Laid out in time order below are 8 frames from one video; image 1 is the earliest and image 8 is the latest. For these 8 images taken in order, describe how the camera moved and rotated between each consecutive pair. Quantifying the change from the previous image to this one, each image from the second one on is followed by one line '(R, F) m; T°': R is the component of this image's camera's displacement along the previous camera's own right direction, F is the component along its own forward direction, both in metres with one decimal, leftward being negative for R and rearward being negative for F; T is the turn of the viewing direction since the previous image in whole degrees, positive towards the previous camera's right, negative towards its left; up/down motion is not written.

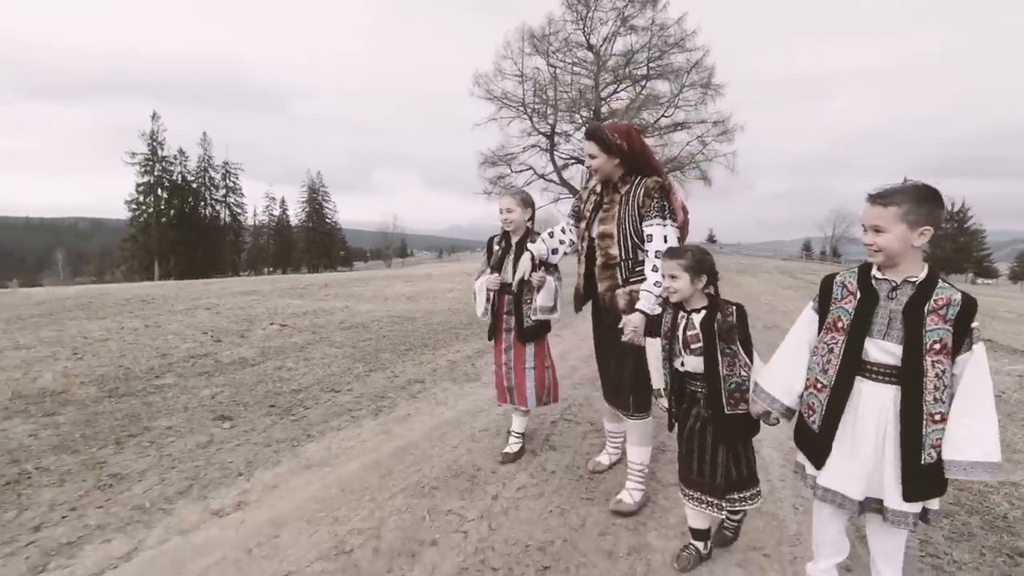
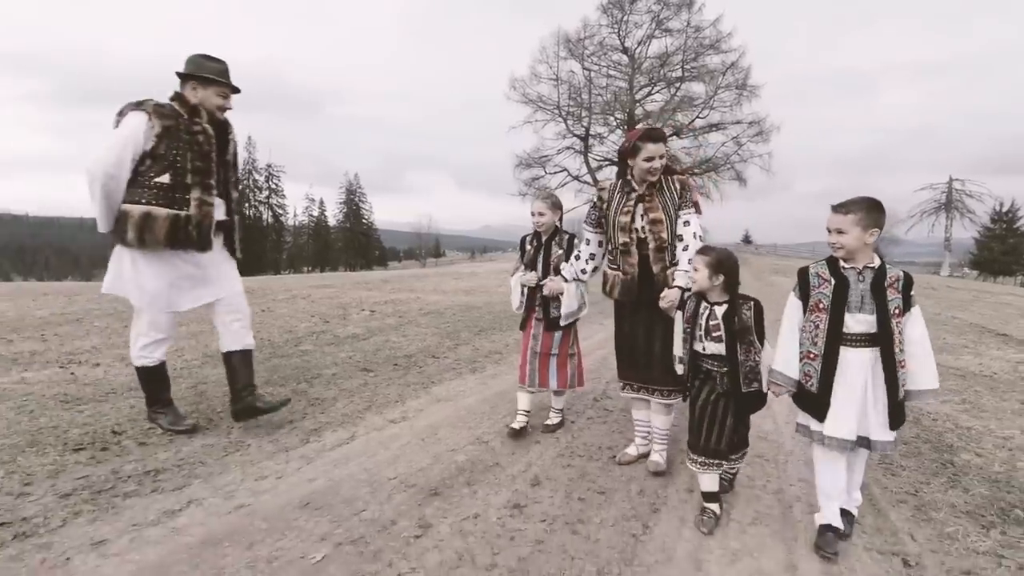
(-0.4, -1.3) m; -3°
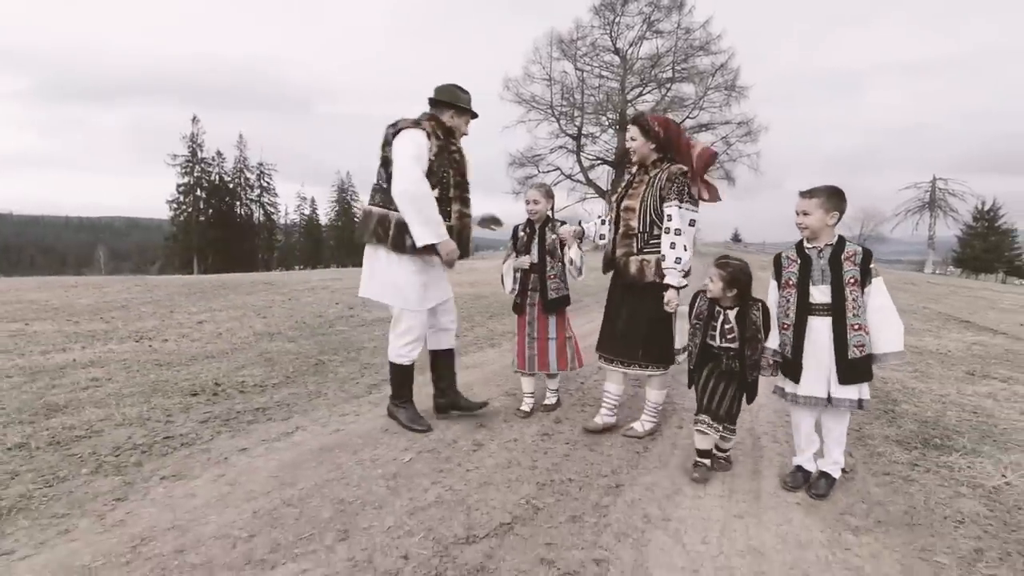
(-0.3, -0.8) m; +1°
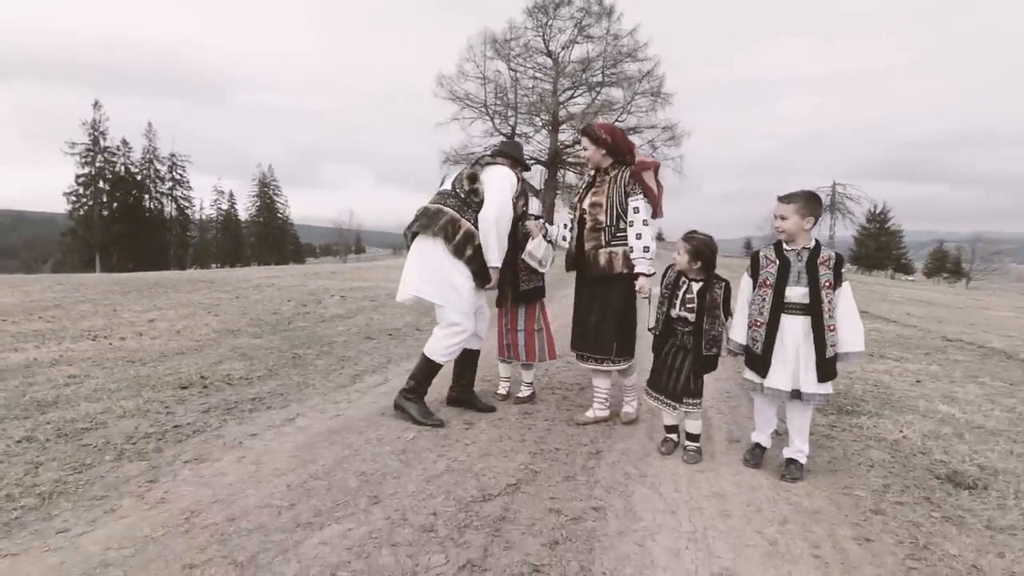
(-0.4, -0.4) m; +7°
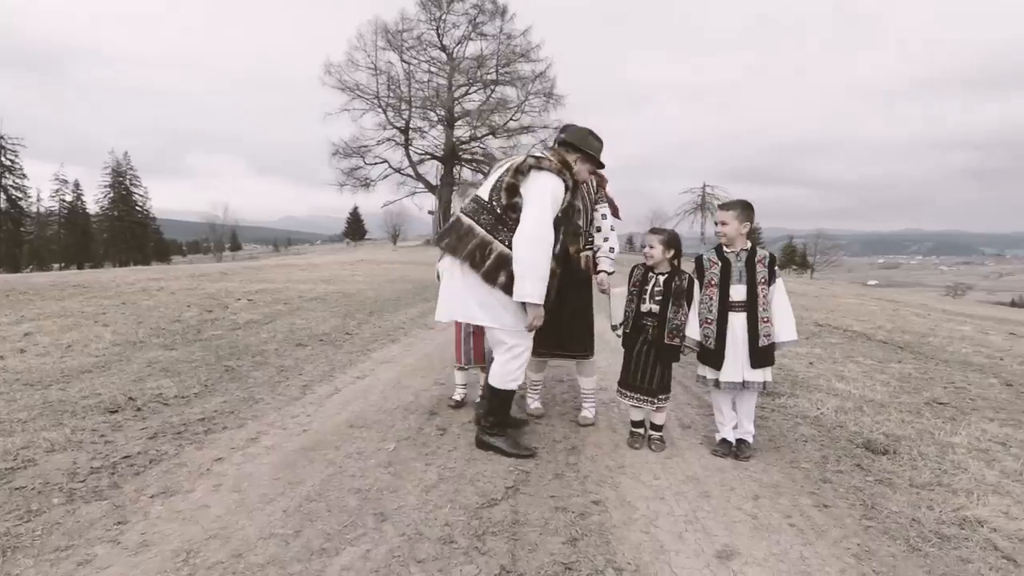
(-0.6, 0.0) m; +11°
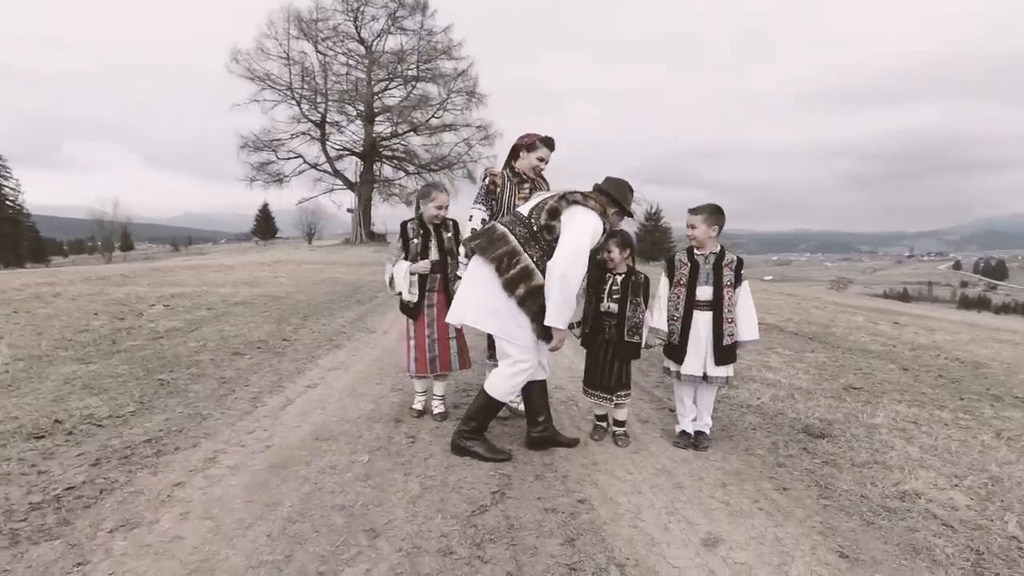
(-0.3, 0.0) m; +8°
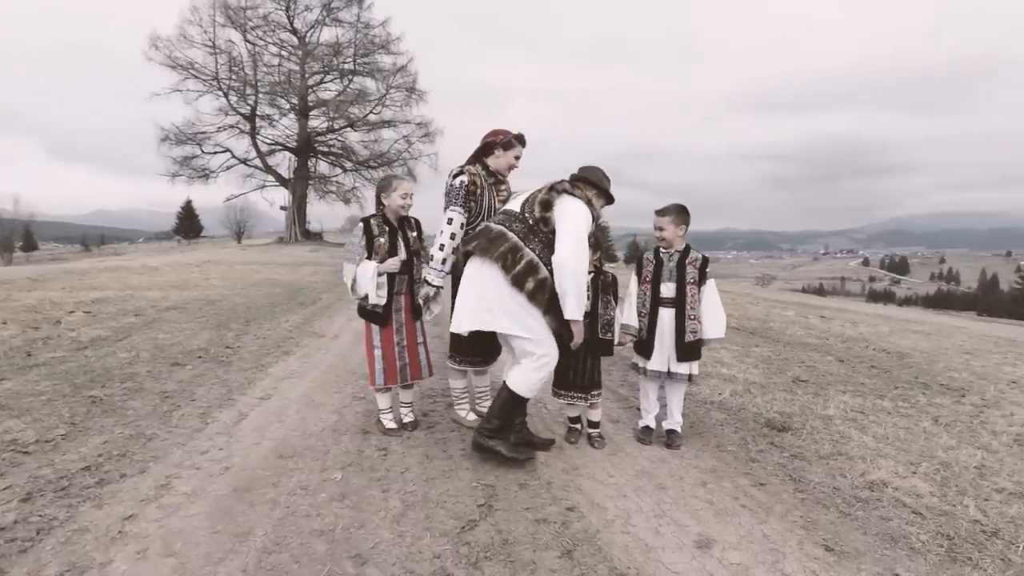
(-0.2, +0.1) m; +6°
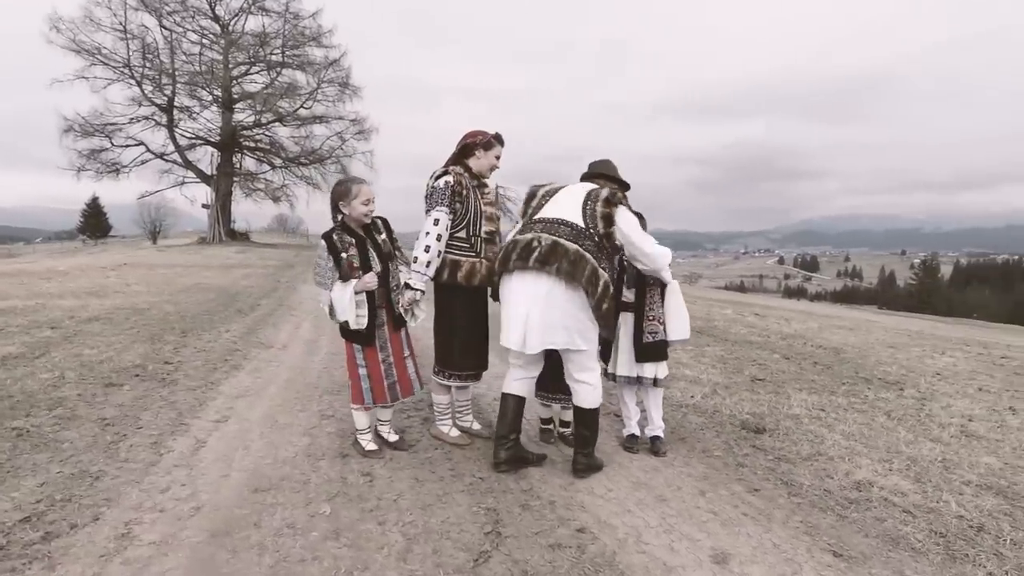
(-0.4, +0.2) m; +7°
